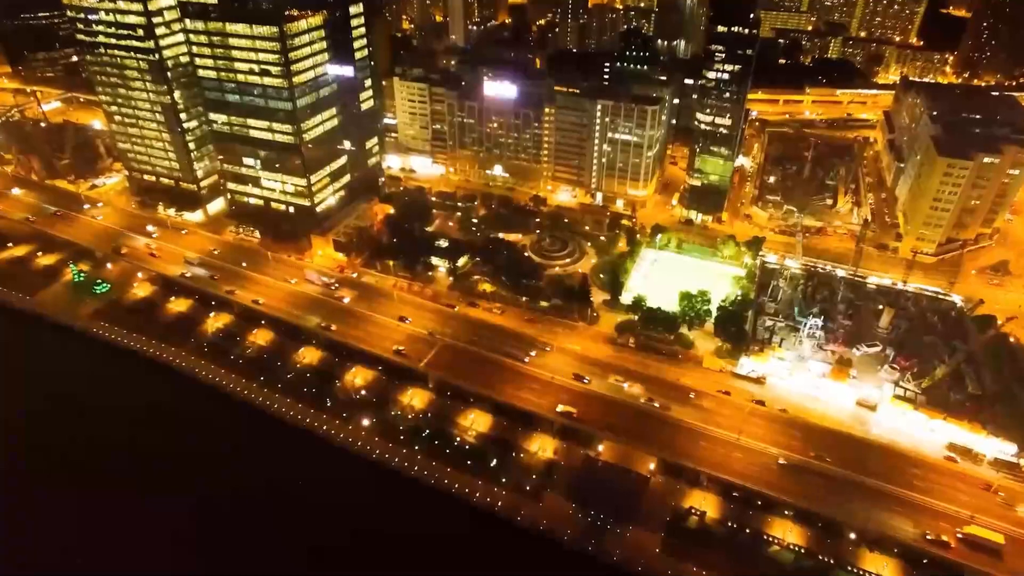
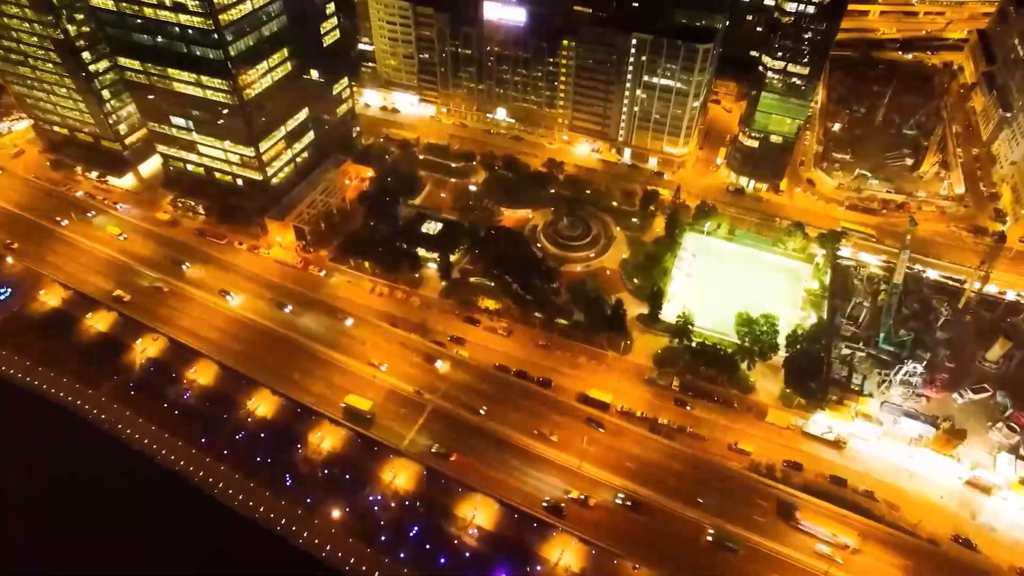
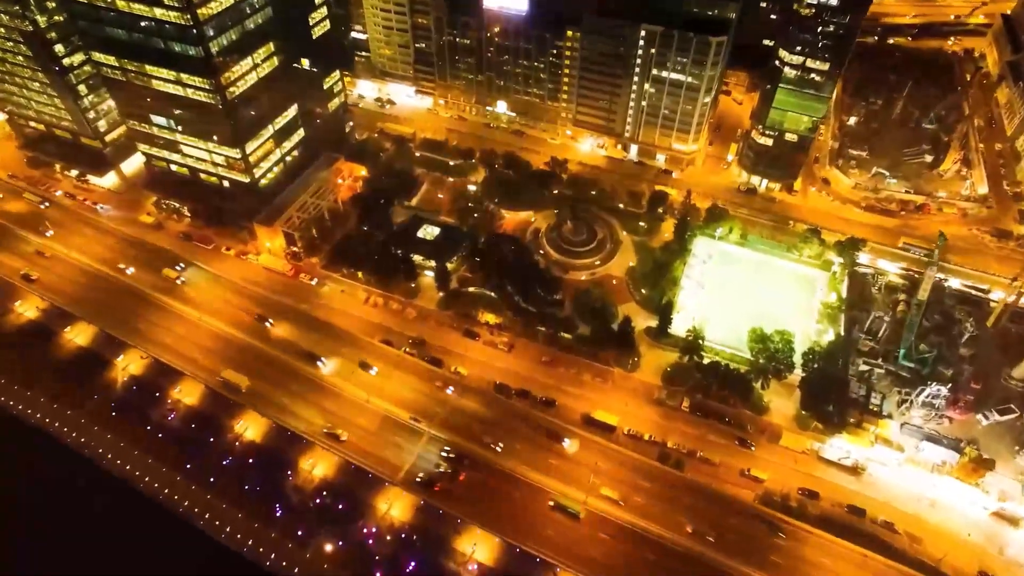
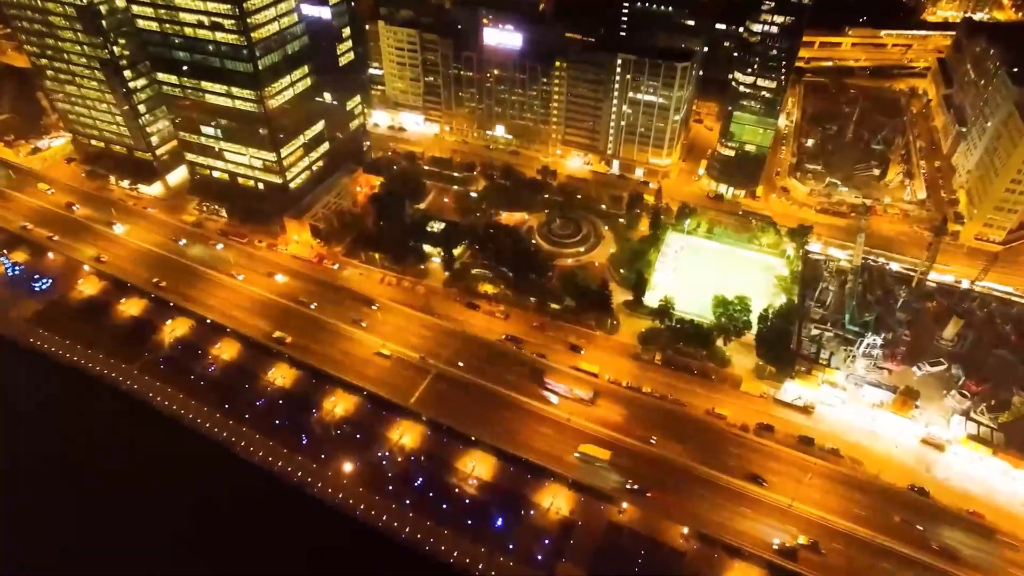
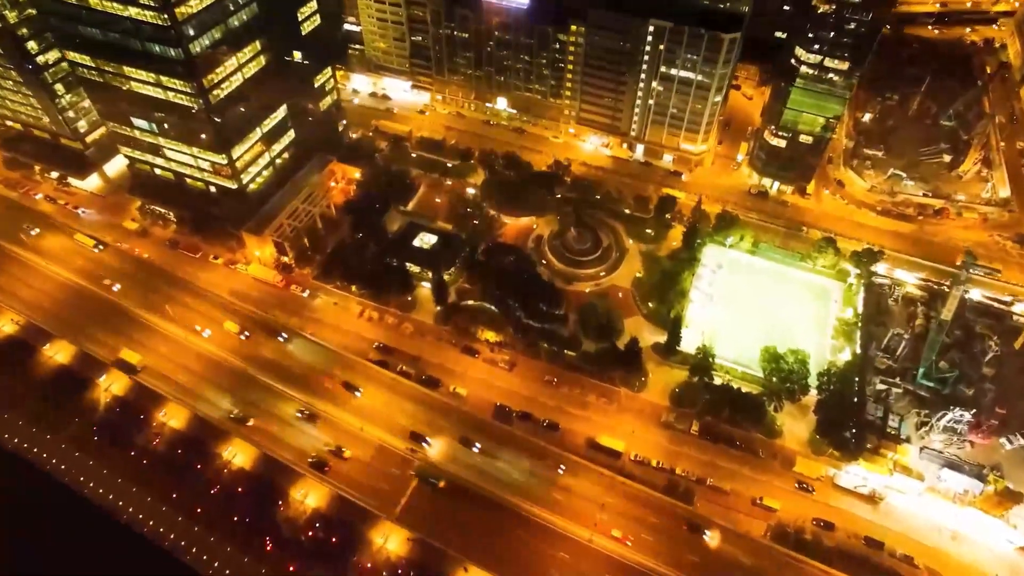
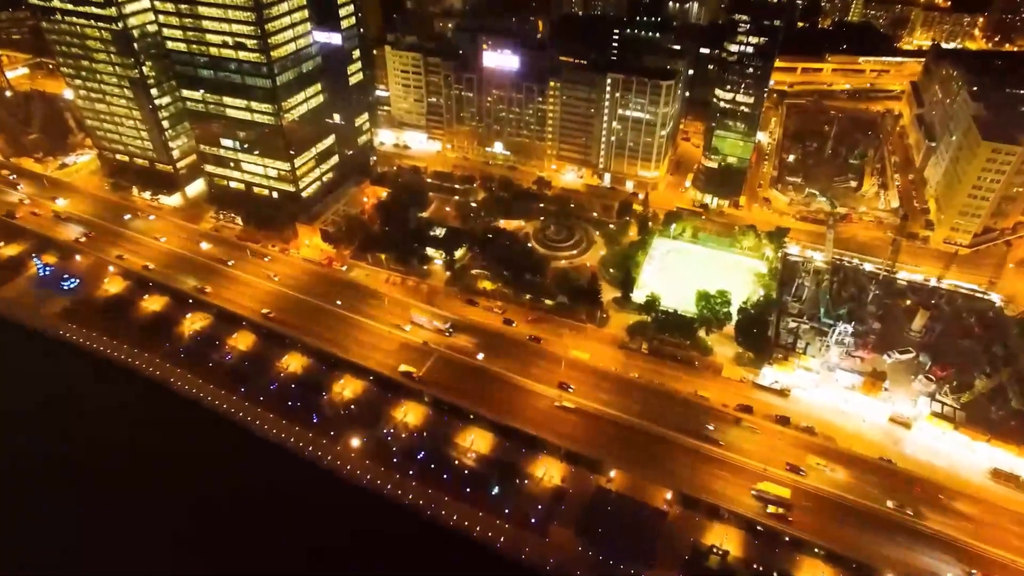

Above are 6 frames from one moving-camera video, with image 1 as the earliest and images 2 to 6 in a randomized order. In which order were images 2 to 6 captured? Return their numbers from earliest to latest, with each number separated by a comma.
6, 4, 2, 3, 5
